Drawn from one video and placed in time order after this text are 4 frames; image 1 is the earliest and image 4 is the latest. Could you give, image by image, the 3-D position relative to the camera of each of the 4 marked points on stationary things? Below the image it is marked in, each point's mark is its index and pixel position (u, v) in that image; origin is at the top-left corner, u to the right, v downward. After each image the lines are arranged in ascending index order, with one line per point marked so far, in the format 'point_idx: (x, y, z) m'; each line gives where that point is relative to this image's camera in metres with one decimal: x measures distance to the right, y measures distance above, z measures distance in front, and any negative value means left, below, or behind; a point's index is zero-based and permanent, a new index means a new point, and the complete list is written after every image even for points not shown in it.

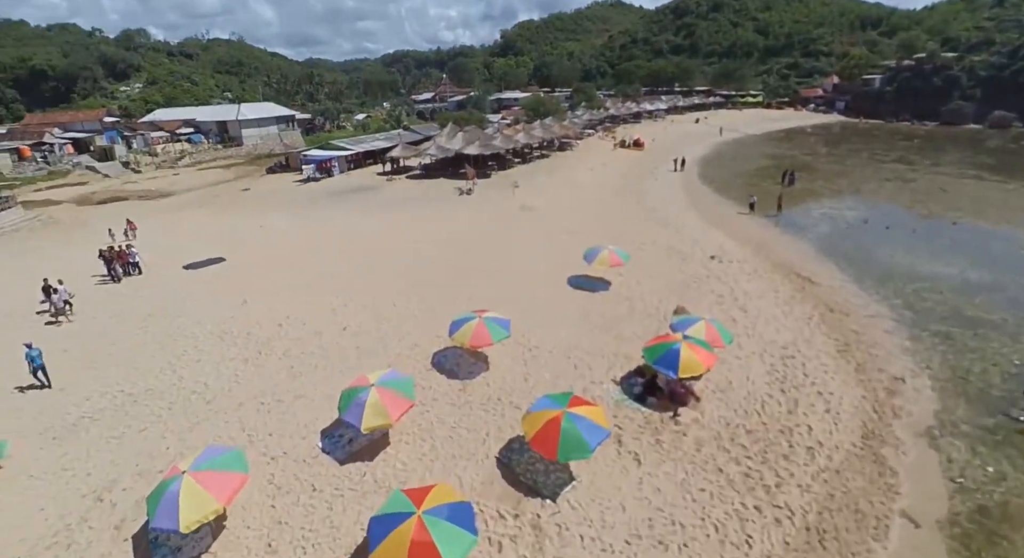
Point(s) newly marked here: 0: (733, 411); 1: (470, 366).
0: (+5.2, -3.1, +13.7) m
1: (-1.1, -2.2, +14.9) m
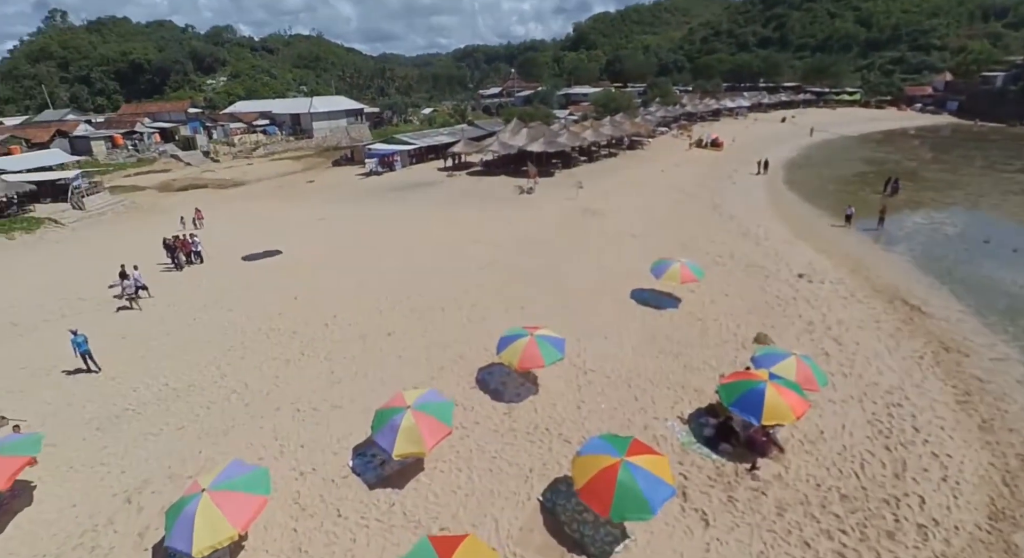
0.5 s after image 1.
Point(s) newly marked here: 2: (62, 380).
0: (+6.2, -3.7, +11.6) m
1: (+0.1, -2.5, +13.5) m
2: (-12.2, -2.8, +15.7) m
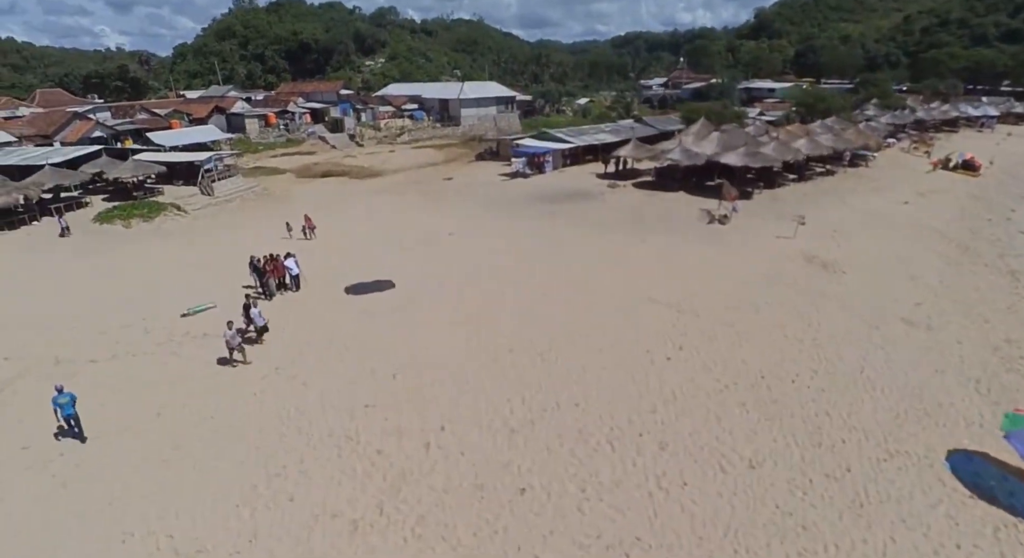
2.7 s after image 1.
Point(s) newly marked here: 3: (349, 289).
0: (+8.3, -6.8, +3.1) m
1: (+2.9, -5.0, +6.2) m
2: (-8.6, -3.9, +11.0) m
3: (-5.5, -0.3, +19.5) m
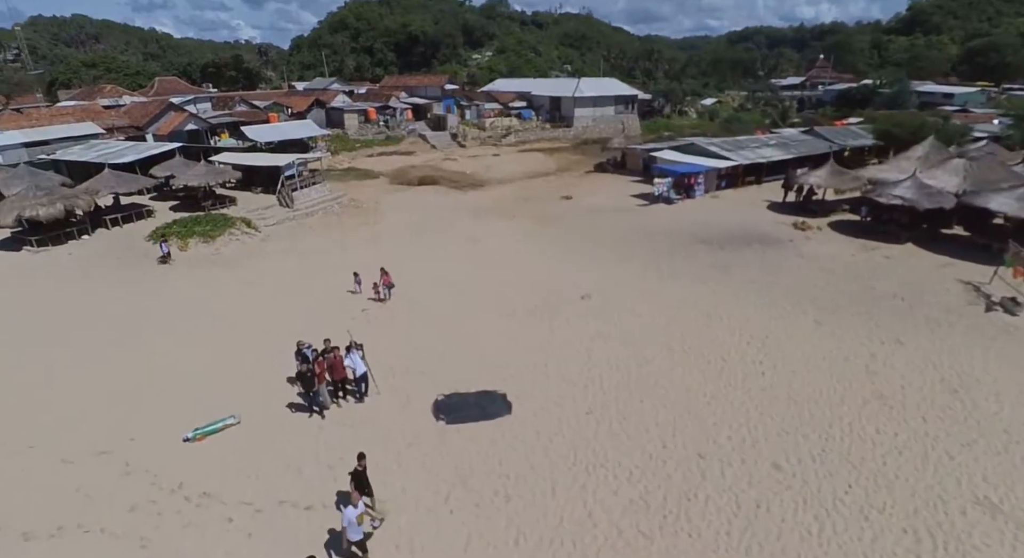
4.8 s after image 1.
0: (+9.2, -10.2, -5.9) m
1: (+4.5, -7.9, -2.0) m
2: (-6.0, -6.1, +4.4) m
3: (-1.5, -2.7, +12.3) m
